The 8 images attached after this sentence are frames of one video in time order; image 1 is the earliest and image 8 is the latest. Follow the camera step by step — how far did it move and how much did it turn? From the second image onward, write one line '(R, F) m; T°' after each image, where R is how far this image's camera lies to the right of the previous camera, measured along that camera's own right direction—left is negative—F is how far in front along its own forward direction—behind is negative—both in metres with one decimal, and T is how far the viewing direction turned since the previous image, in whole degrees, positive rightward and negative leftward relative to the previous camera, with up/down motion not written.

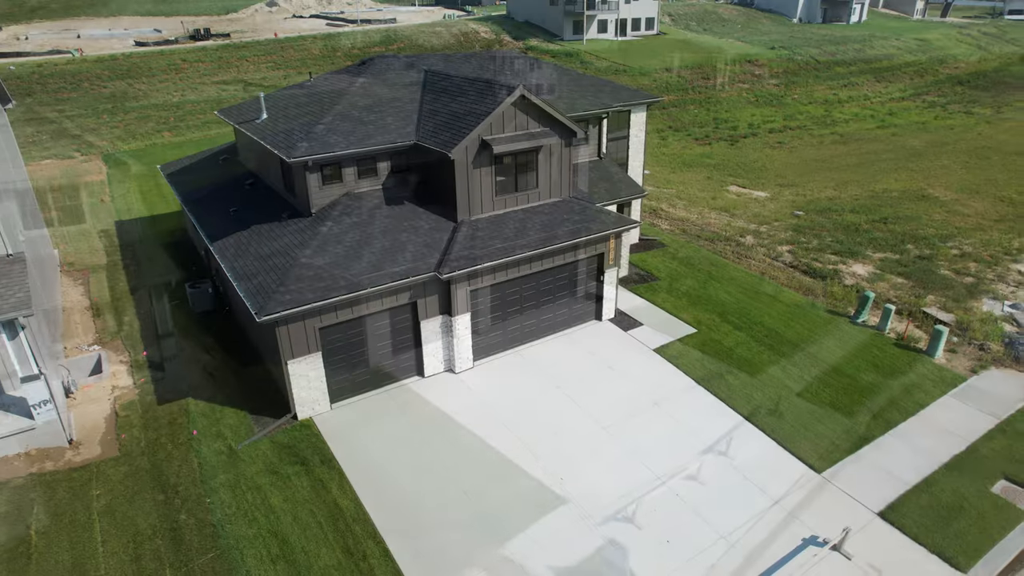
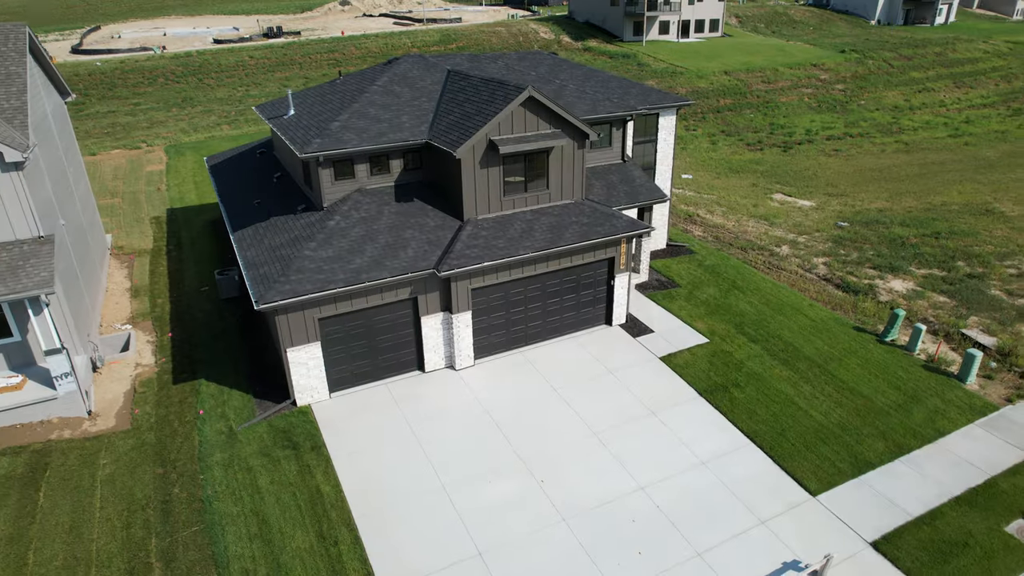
(+1.5, 0.0) m; -6°
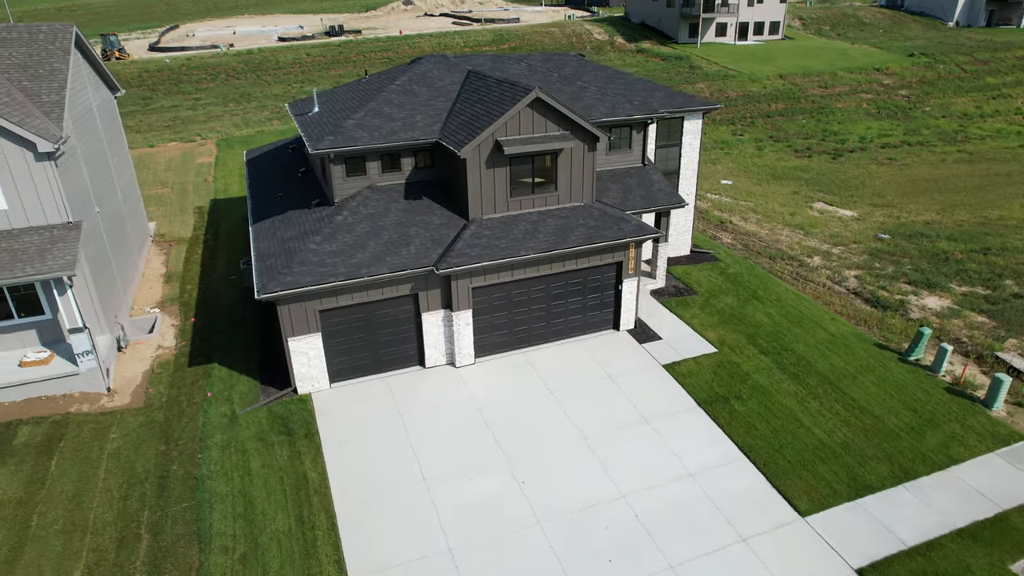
(+1.4, 0.0) m; -5°
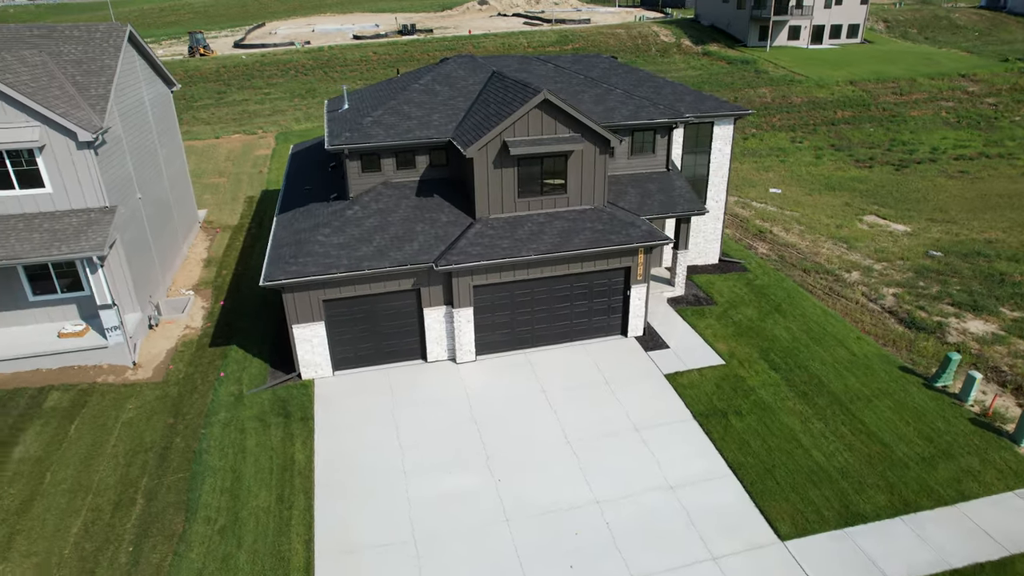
(+1.7, 0.0) m; -6°
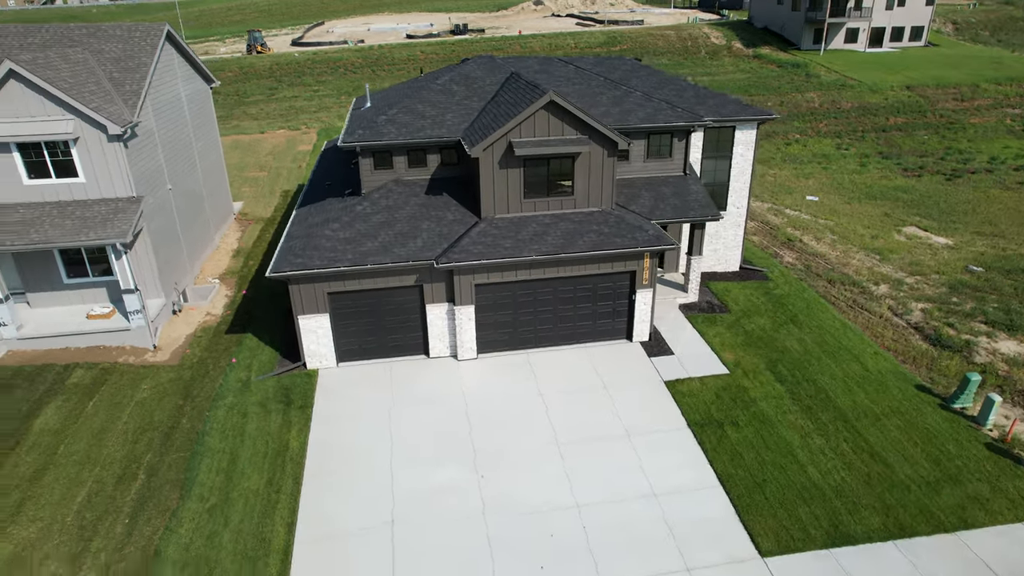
(+1.2, 0.0) m; -5°
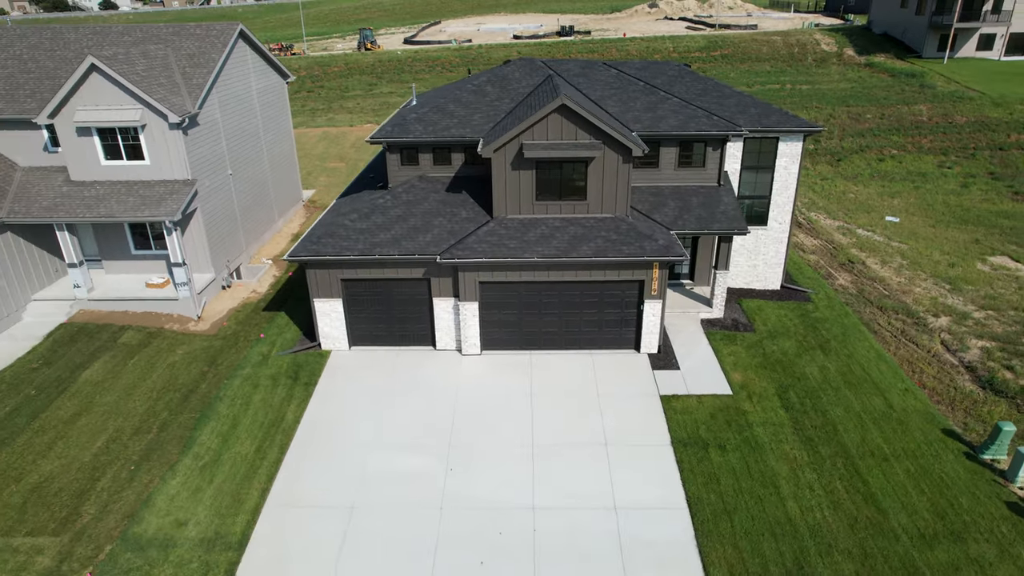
(+2.6, 0.0) m; -9°
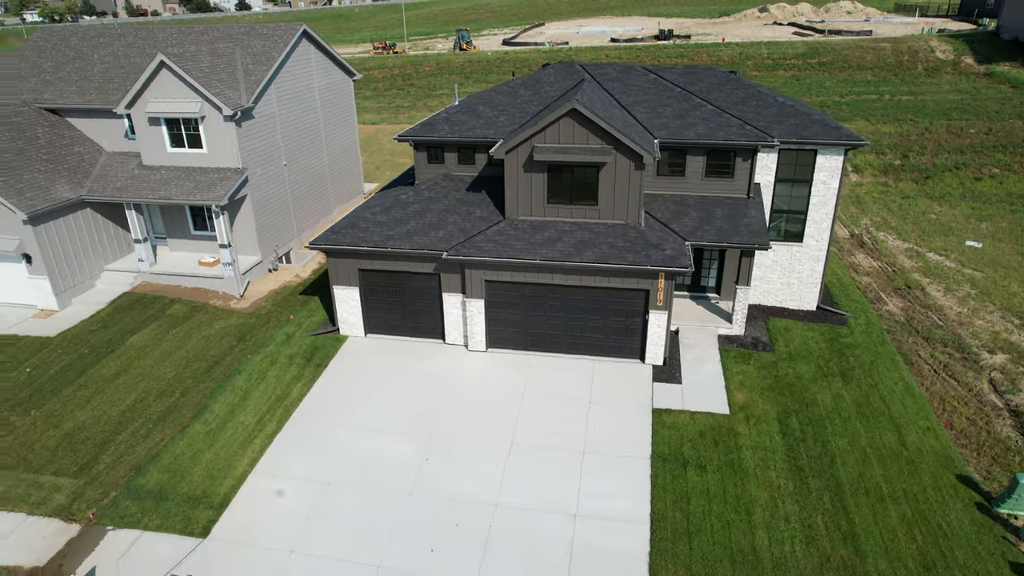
(+2.4, 0.0) m; -9°
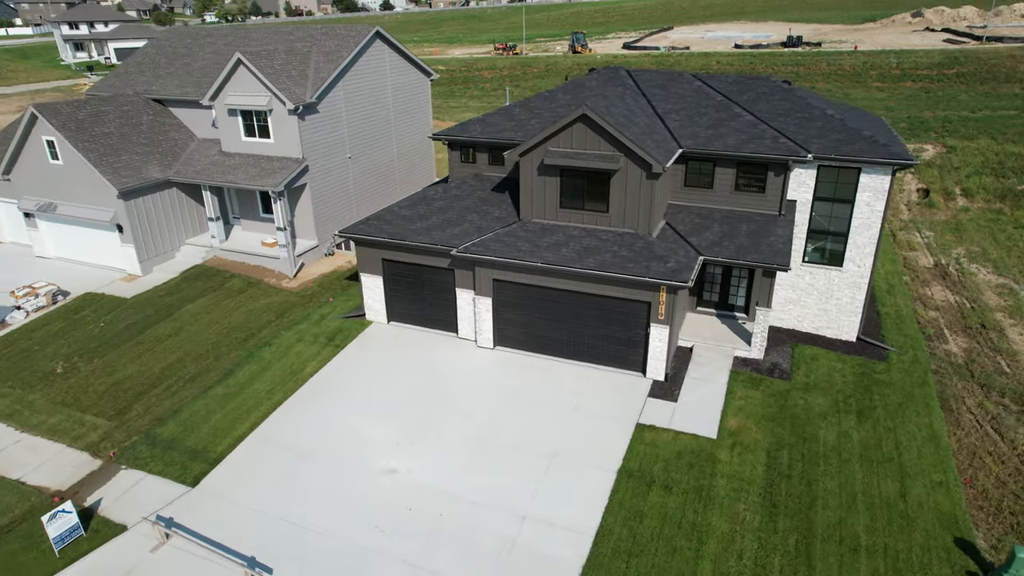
(+3.0, 0.0) m; -11°
